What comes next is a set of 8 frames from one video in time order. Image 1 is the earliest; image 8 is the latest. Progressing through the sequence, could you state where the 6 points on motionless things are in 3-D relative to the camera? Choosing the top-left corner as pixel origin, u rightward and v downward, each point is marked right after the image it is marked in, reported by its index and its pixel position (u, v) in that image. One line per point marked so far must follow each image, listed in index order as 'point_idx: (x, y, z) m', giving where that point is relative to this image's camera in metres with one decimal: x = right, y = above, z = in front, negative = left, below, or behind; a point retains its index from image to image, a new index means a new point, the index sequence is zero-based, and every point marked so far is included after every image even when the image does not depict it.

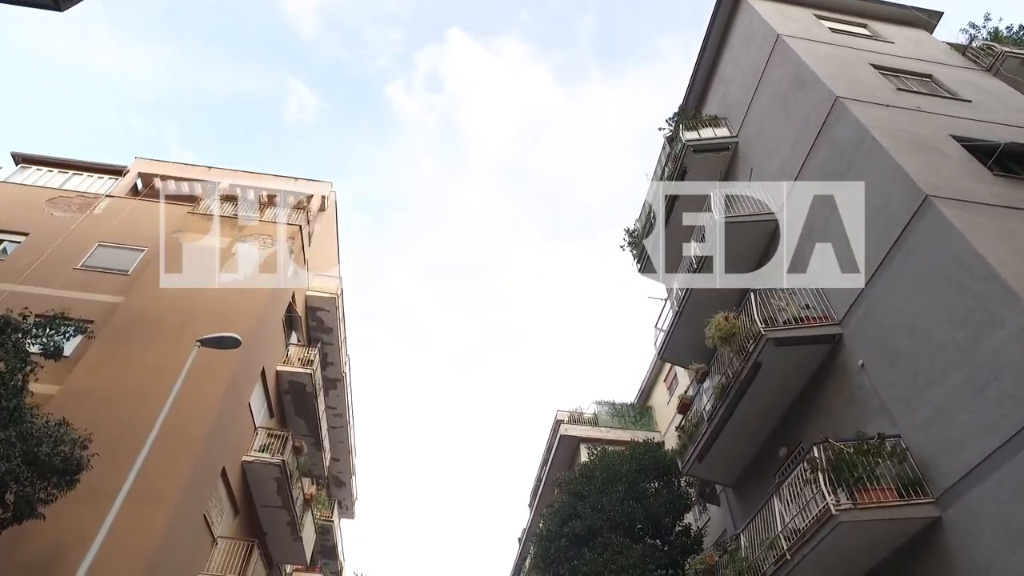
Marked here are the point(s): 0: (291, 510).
0: (-6.0, -6.1, +17.0) m
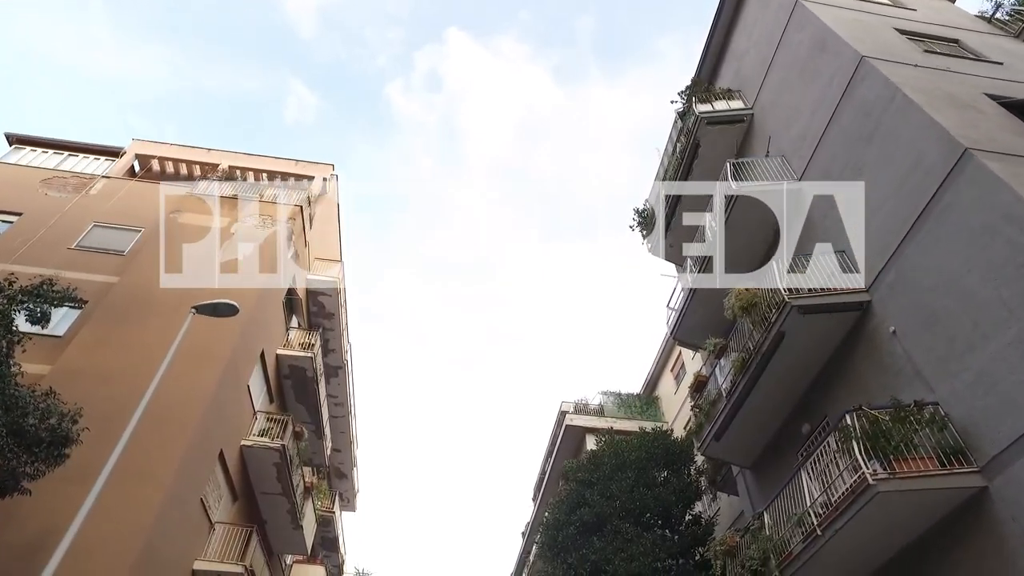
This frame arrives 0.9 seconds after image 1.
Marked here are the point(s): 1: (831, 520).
0: (-5.8, -5.6, +16.5) m
1: (+3.9, -2.8, +7.6) m
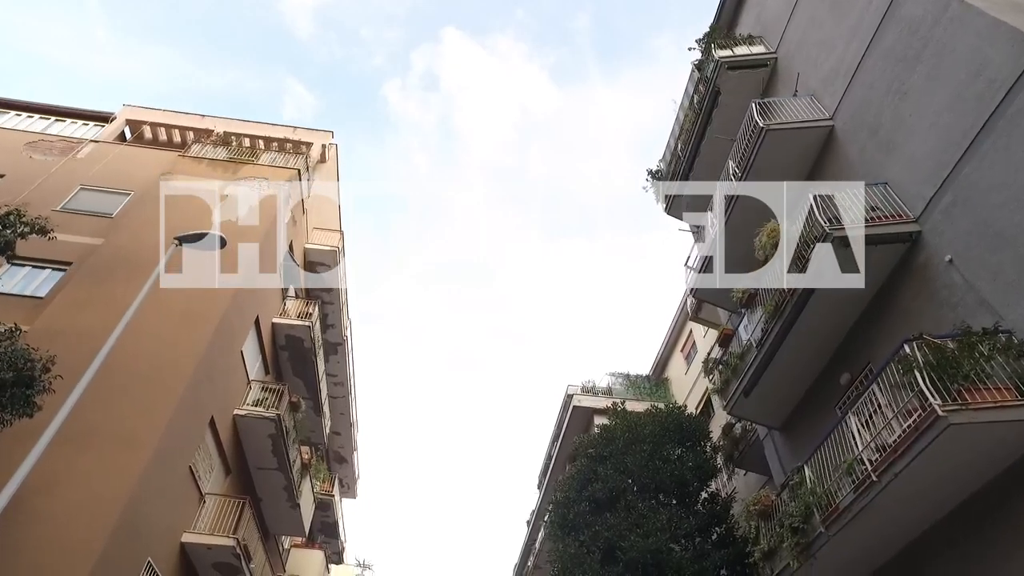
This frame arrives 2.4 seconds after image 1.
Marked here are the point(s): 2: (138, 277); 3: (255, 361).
0: (-5.6, -4.7, +15.6) m
1: (+4.1, -1.9, +6.8) m
2: (-7.8, +0.2, +13.6) m
3: (-6.6, -1.8, +16.0) m
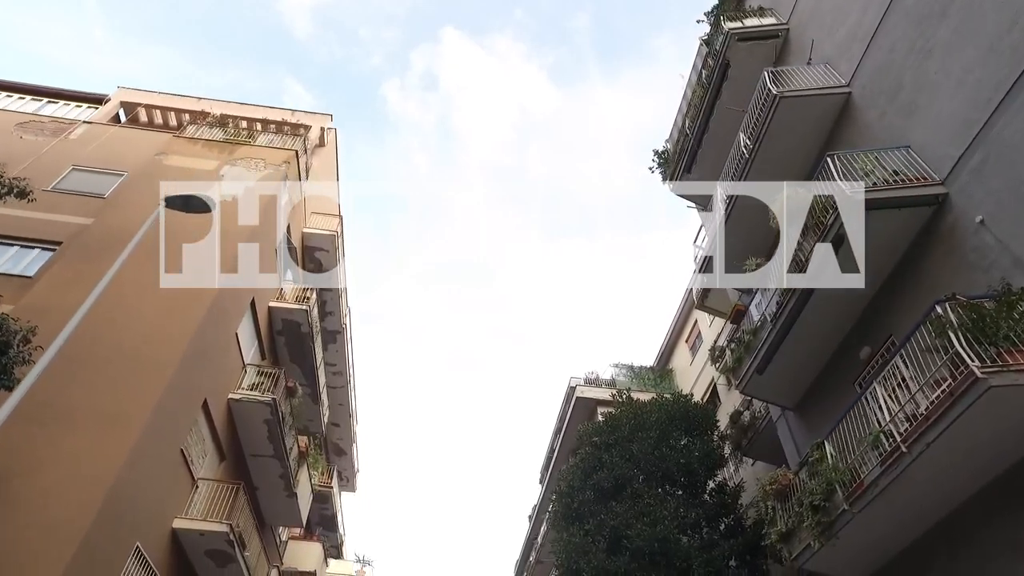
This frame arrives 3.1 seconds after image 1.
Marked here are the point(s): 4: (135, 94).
0: (-5.6, -4.2, +15.2) m
1: (+4.2, -1.4, +6.3) m
2: (-7.7, +0.7, +13.2) m
3: (-6.6, -1.4, +15.6) m
4: (-11.7, +6.0, +19.4) m
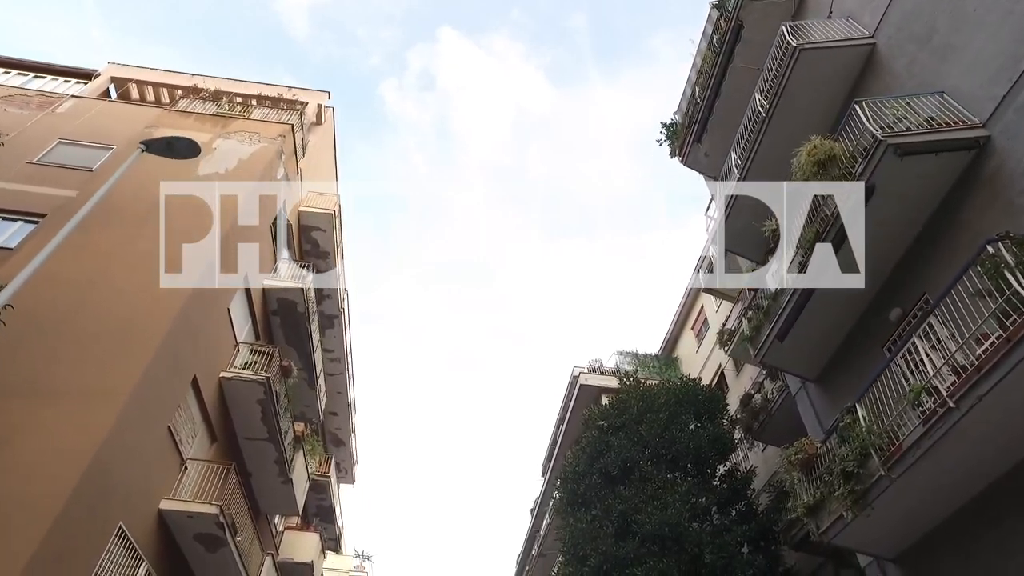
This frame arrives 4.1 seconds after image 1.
0: (-5.5, -3.7, +14.6) m
1: (+4.2, -0.9, +5.8) m
2: (-7.7, +1.2, +12.6) m
3: (-6.5, -0.9, +15.0) m
4: (-11.6, +6.6, +18.8) m
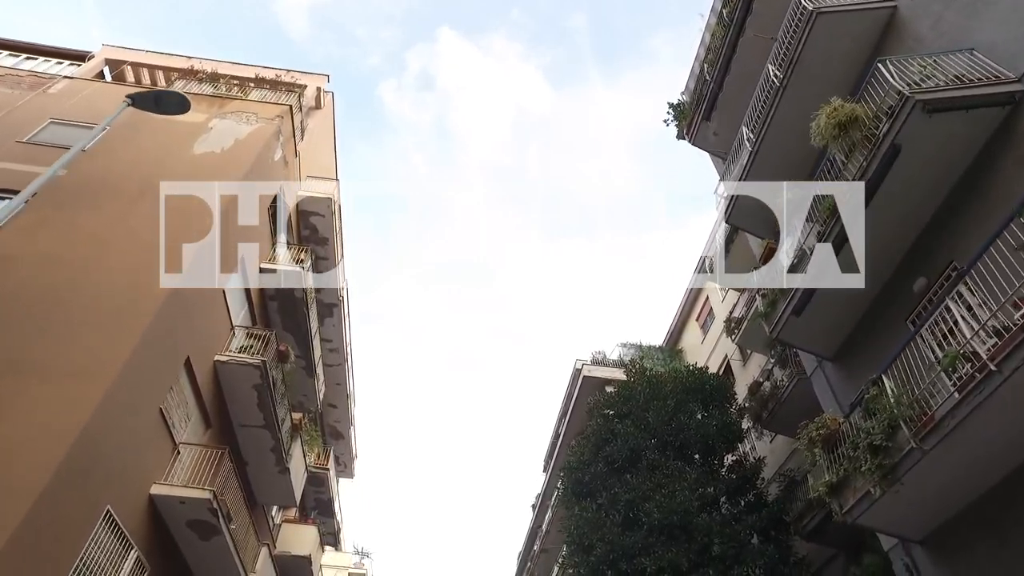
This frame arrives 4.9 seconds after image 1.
0: (-5.4, -3.3, +14.2) m
1: (+4.3, -0.5, +5.4) m
2: (-7.6, +1.6, +12.2) m
3: (-6.4, -0.5, +14.6) m
4: (-11.5, +6.9, +18.4) m
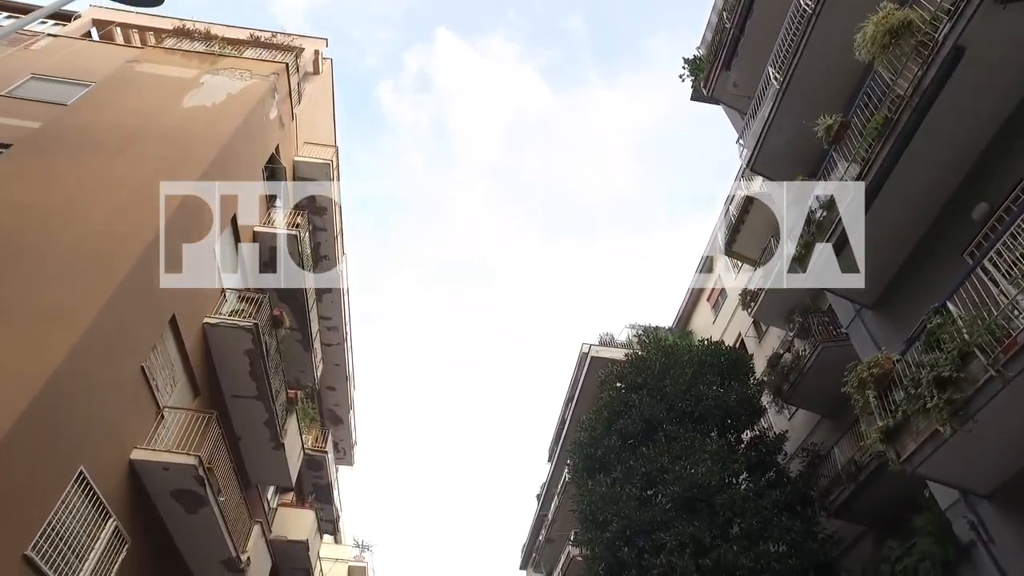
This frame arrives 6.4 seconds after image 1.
0: (-5.2, -2.5, +13.4) m
1: (+4.5, +0.4, +4.5) m
2: (-7.4, +2.4, +11.4) m
3: (-6.2, +0.3, +13.8) m
4: (-11.4, +7.7, +17.6) m
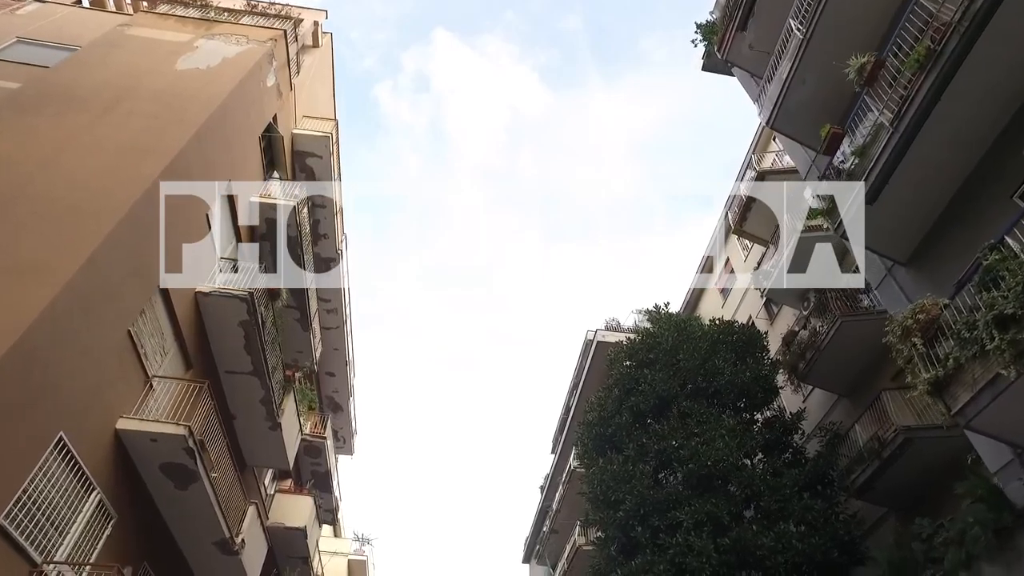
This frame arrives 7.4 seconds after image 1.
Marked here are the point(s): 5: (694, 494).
0: (-5.1, -1.9, +12.9) m
1: (+4.6, +1.0, +4.0) m
2: (-7.3, +3.0, +10.8) m
3: (-6.1, +0.9, +13.3) m
4: (-11.2, +8.3, +17.0) m
5: (+3.3, -3.8, +11.5) m
